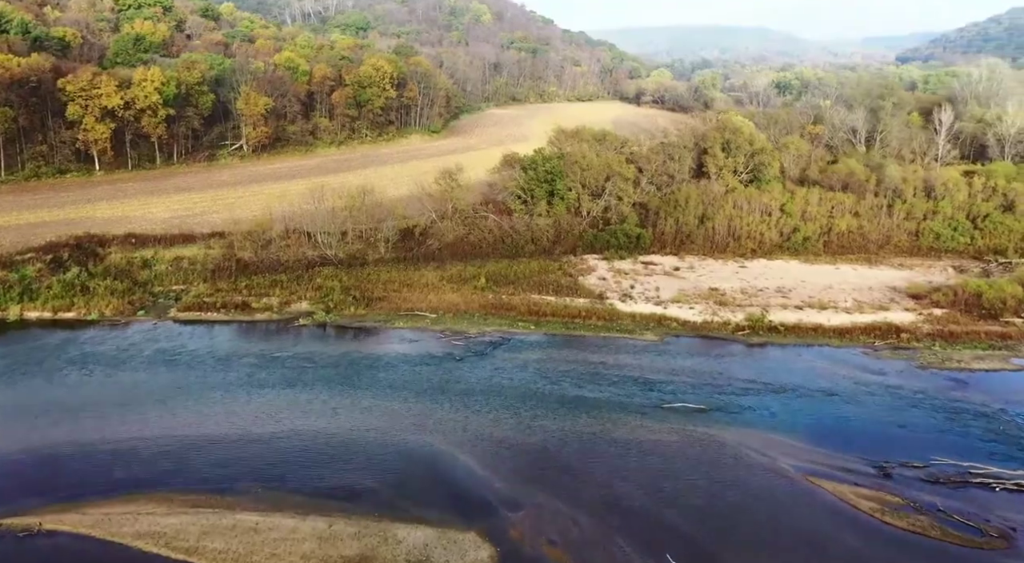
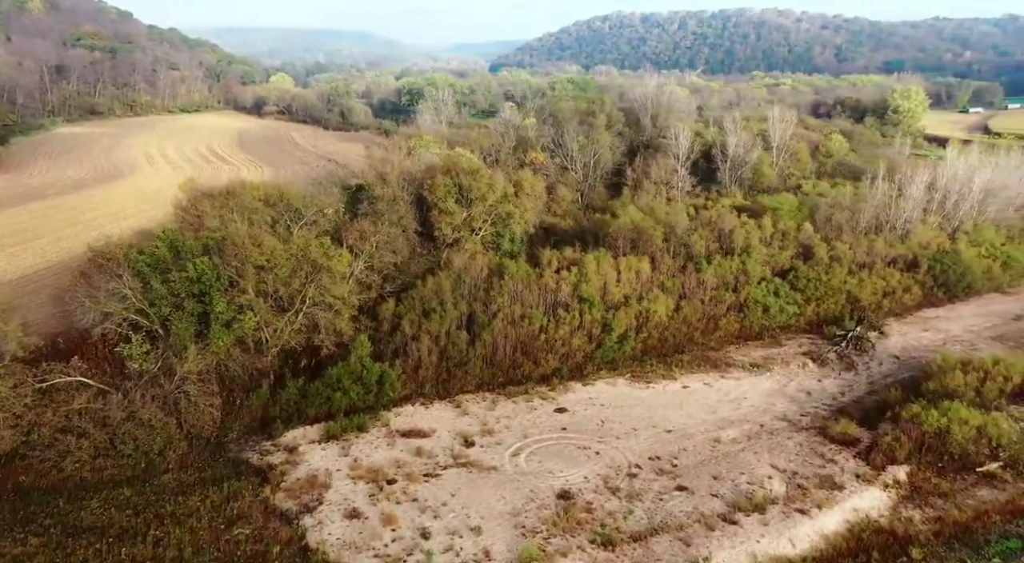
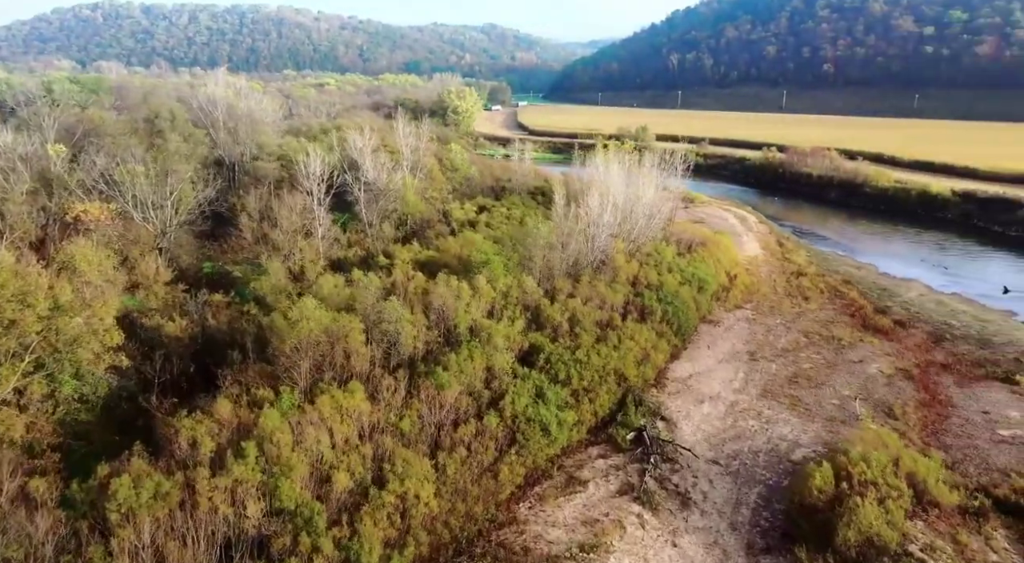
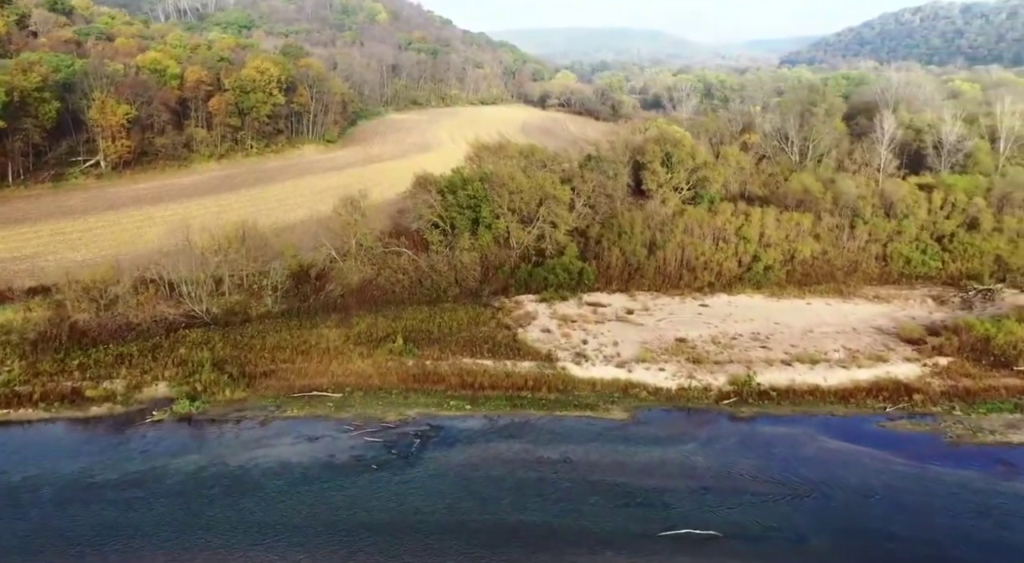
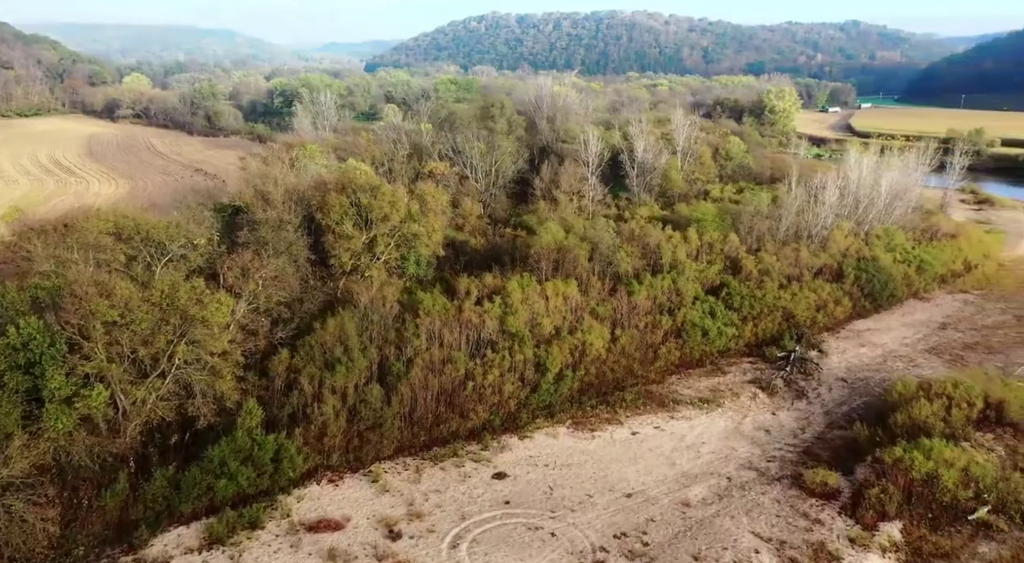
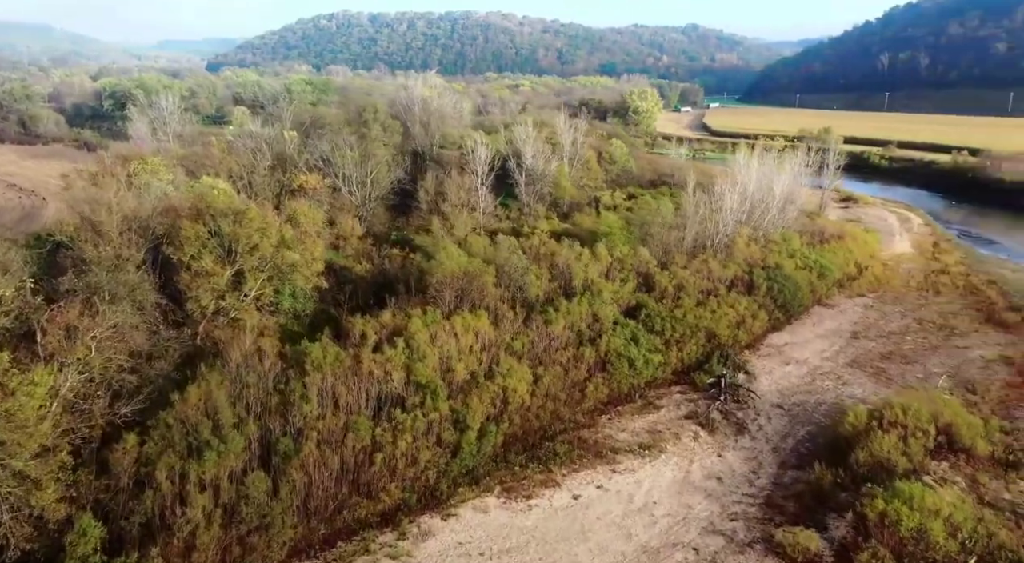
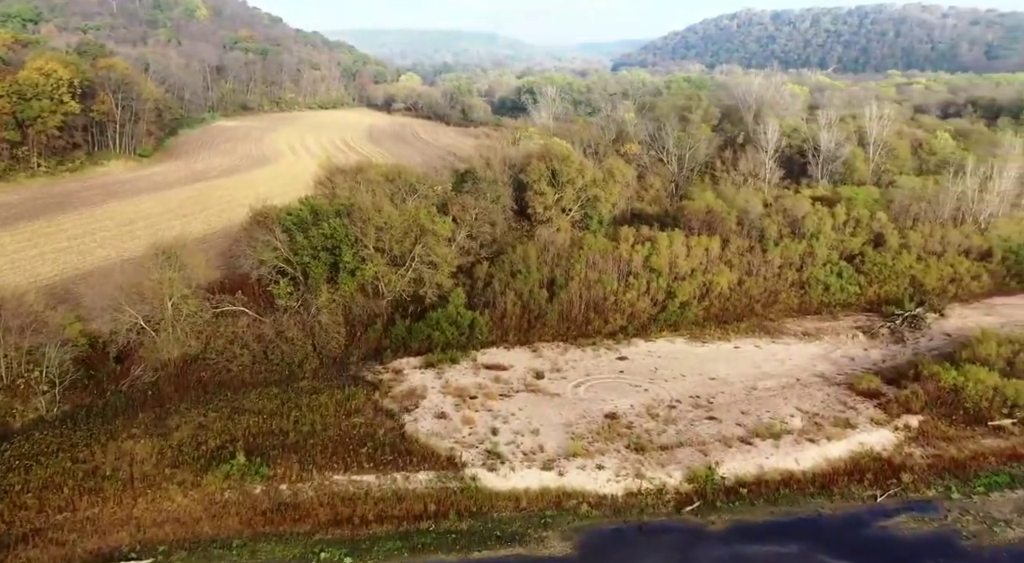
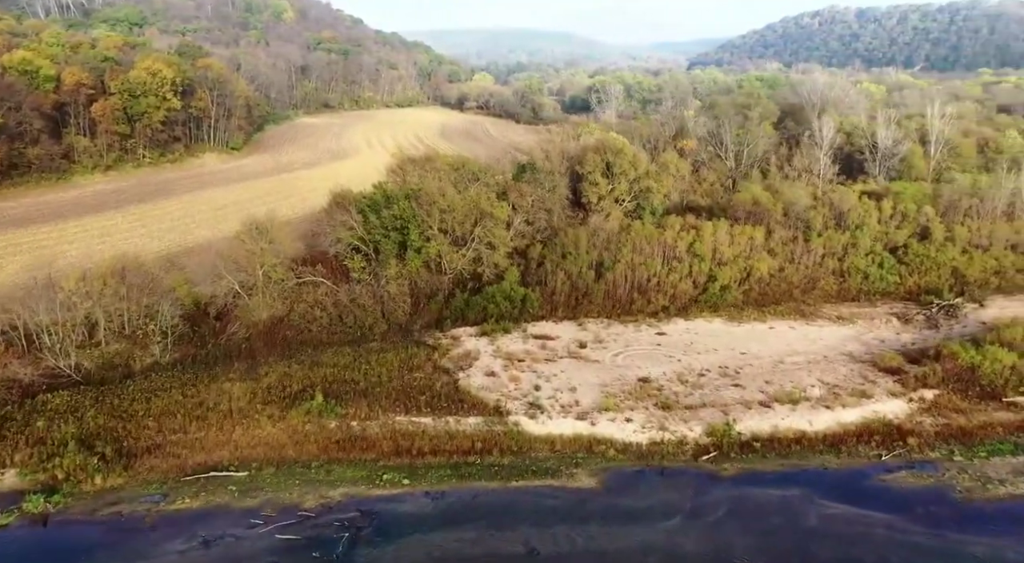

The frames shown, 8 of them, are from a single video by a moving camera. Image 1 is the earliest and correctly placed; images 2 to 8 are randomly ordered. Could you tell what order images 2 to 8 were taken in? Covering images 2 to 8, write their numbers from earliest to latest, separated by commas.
4, 8, 7, 2, 5, 6, 3
